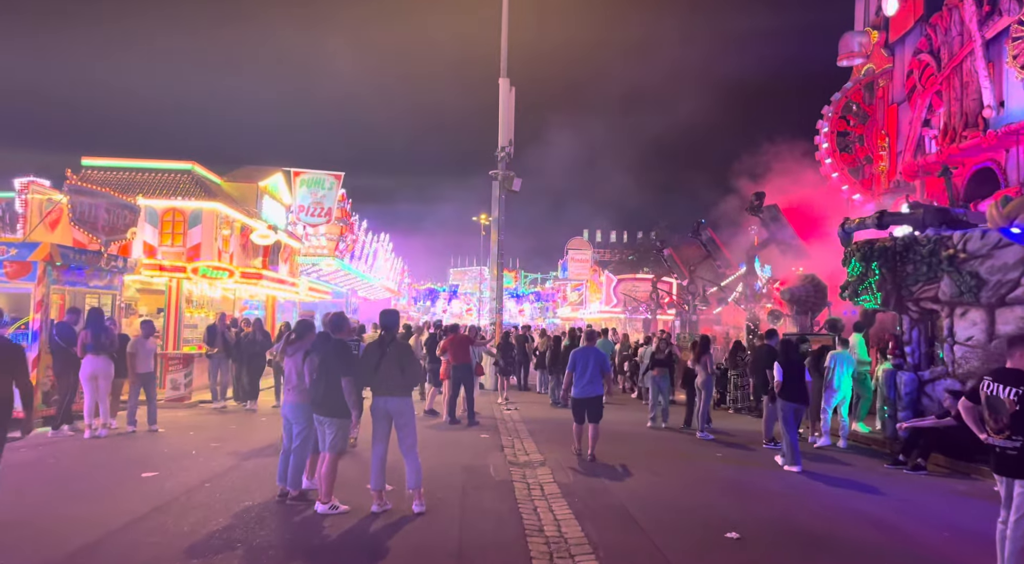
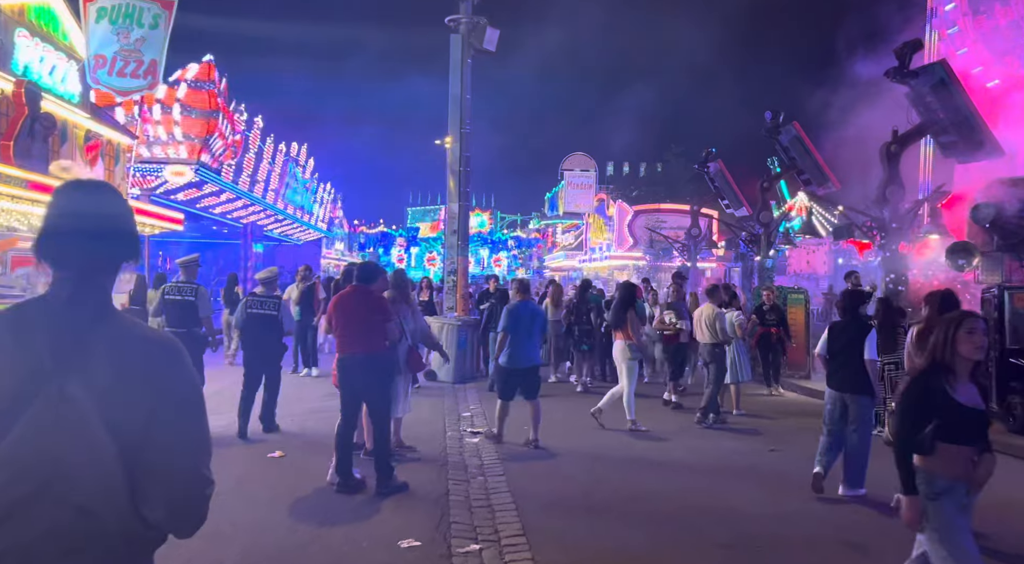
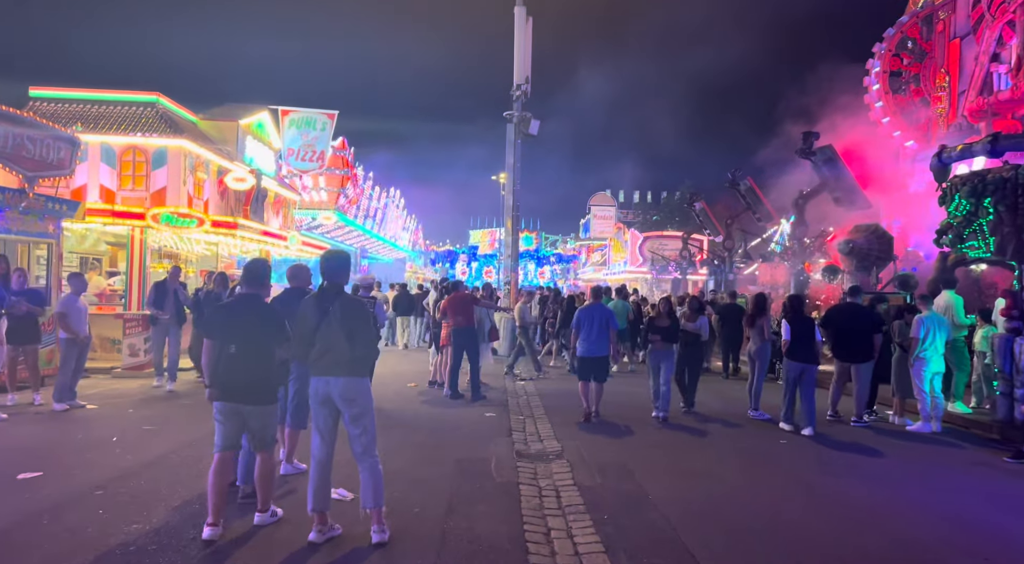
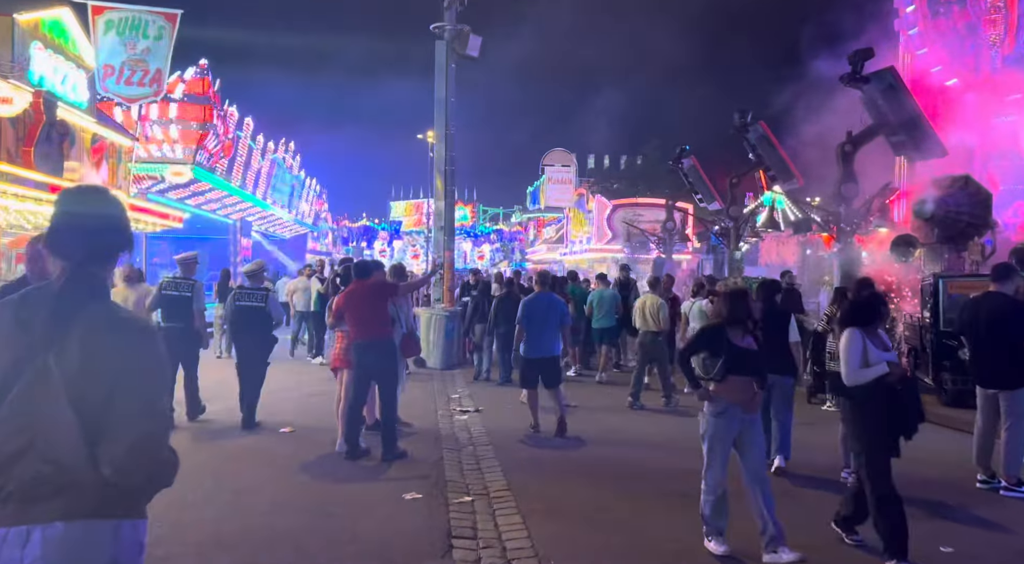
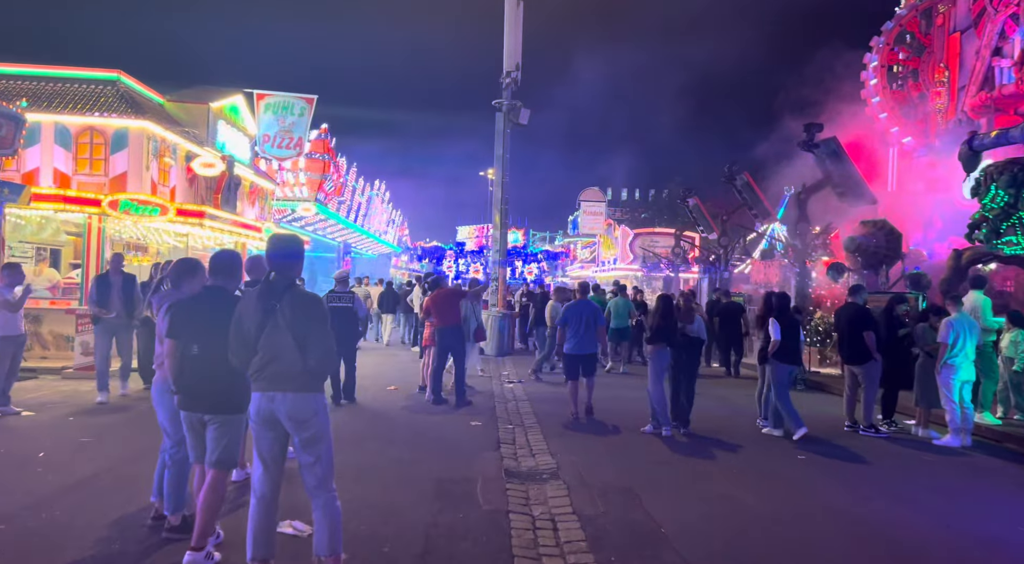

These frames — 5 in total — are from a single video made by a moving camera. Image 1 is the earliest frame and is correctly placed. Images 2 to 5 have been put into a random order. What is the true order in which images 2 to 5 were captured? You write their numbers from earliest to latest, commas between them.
3, 5, 4, 2
